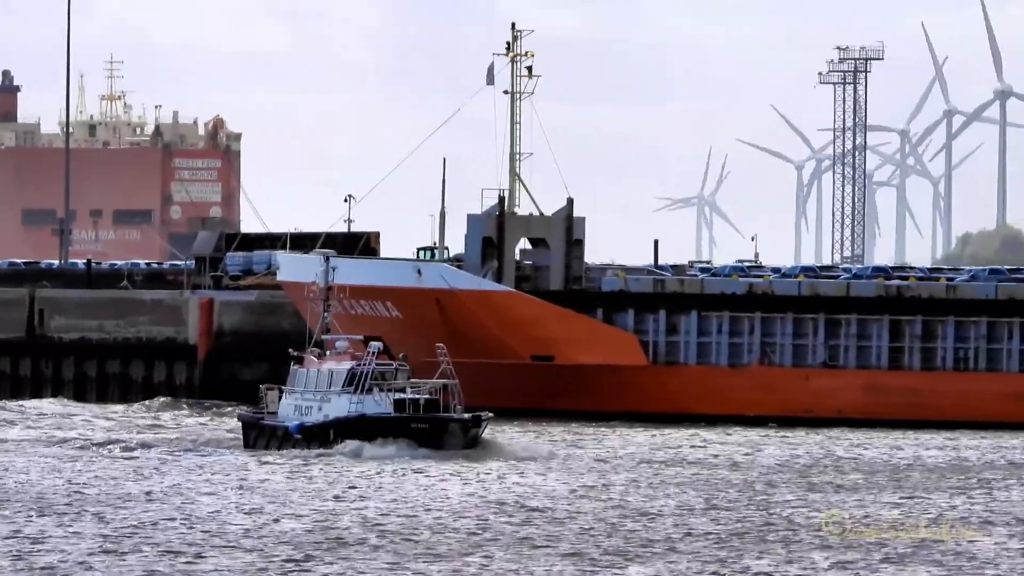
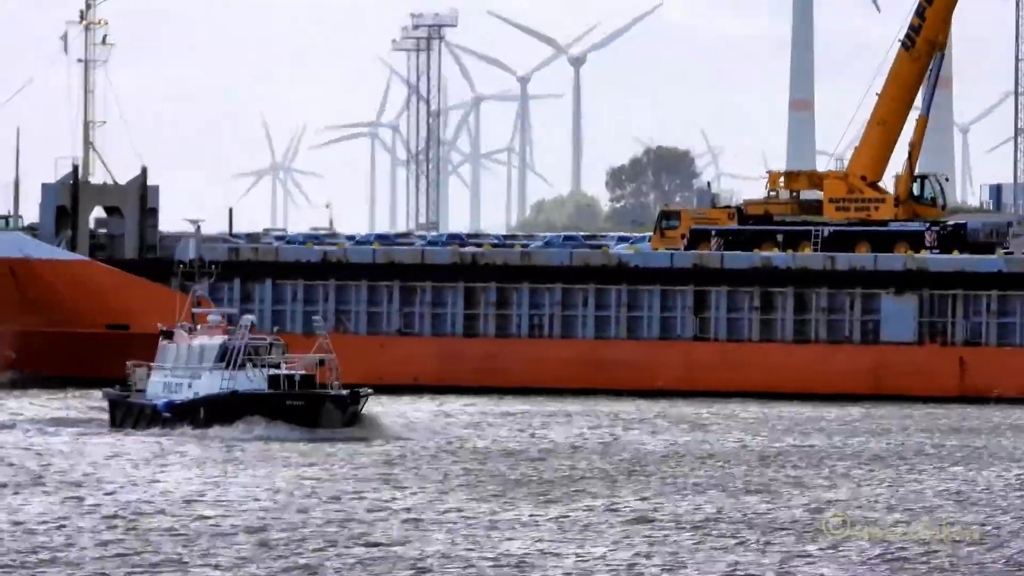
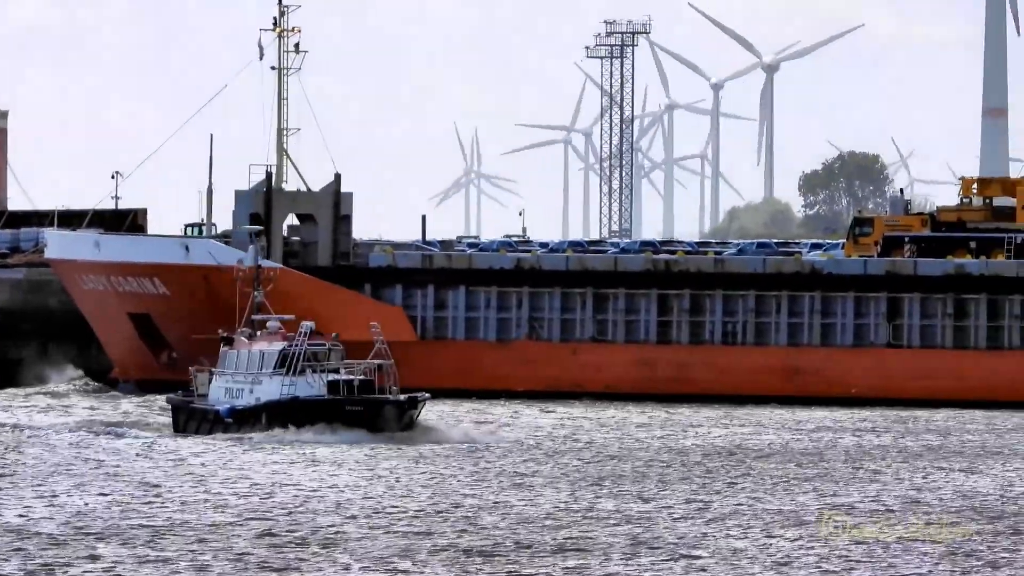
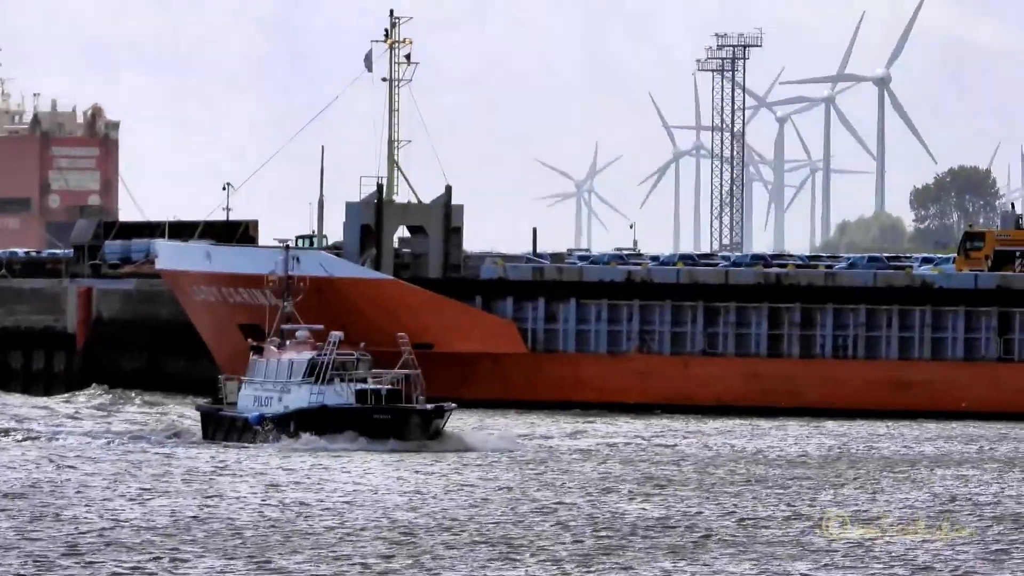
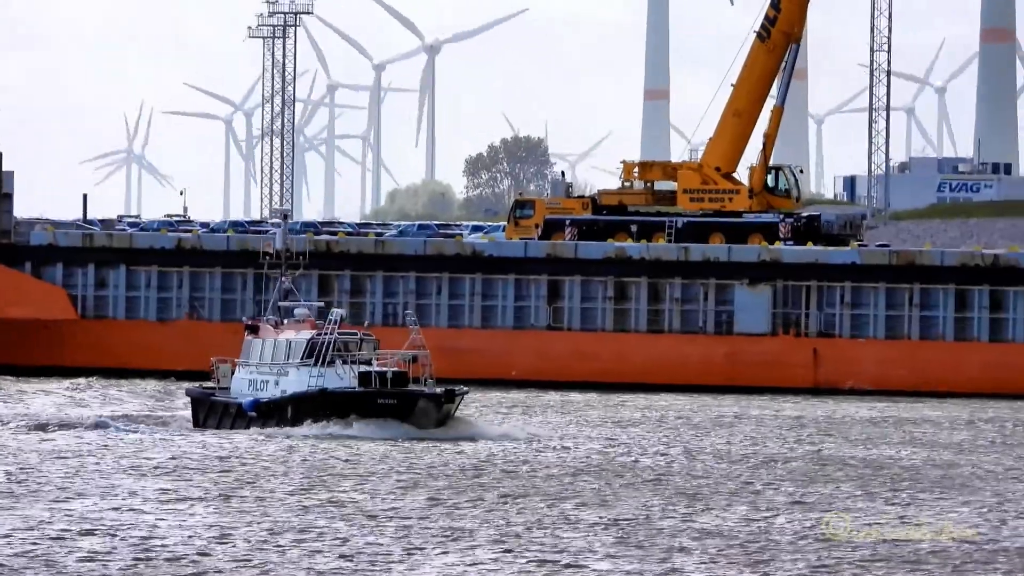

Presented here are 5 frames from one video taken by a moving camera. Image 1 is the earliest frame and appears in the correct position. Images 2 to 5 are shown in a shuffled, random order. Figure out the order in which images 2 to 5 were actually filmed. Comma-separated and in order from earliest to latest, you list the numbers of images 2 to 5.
4, 3, 2, 5
